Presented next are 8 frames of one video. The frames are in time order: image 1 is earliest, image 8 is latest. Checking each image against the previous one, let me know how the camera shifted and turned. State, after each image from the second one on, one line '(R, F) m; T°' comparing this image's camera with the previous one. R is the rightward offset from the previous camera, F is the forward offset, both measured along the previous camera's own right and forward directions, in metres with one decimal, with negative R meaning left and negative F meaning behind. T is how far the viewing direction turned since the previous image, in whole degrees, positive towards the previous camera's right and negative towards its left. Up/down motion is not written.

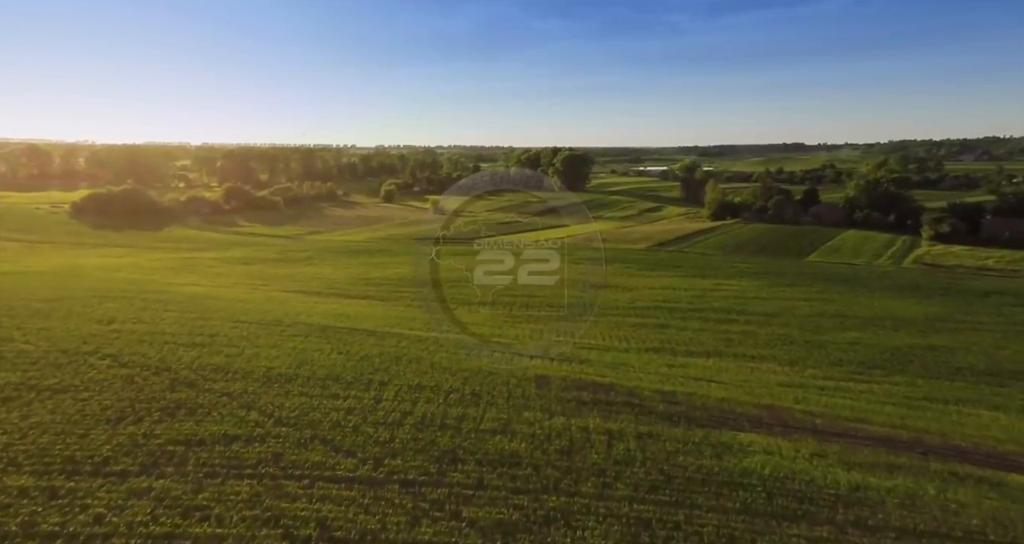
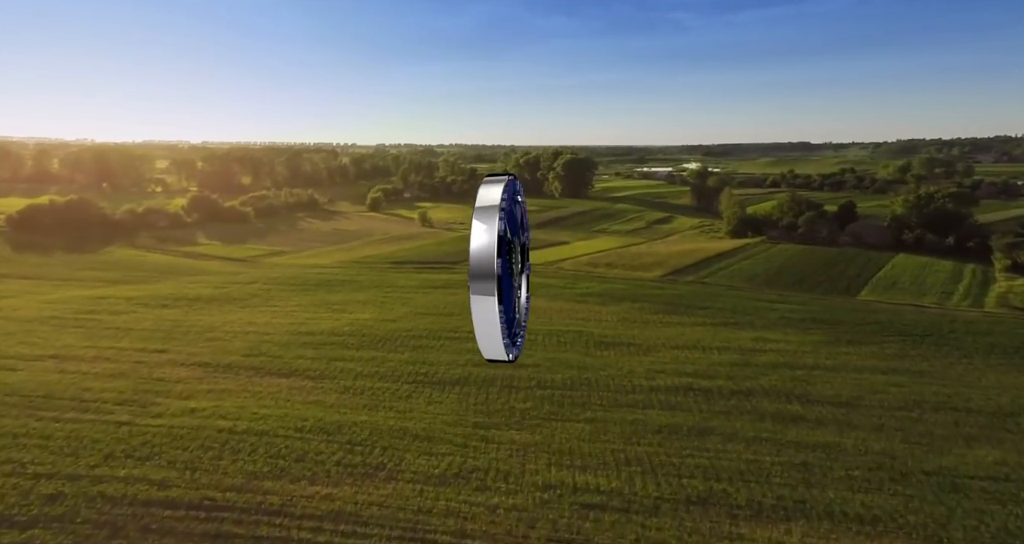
(+0.5, +4.7) m; 0°
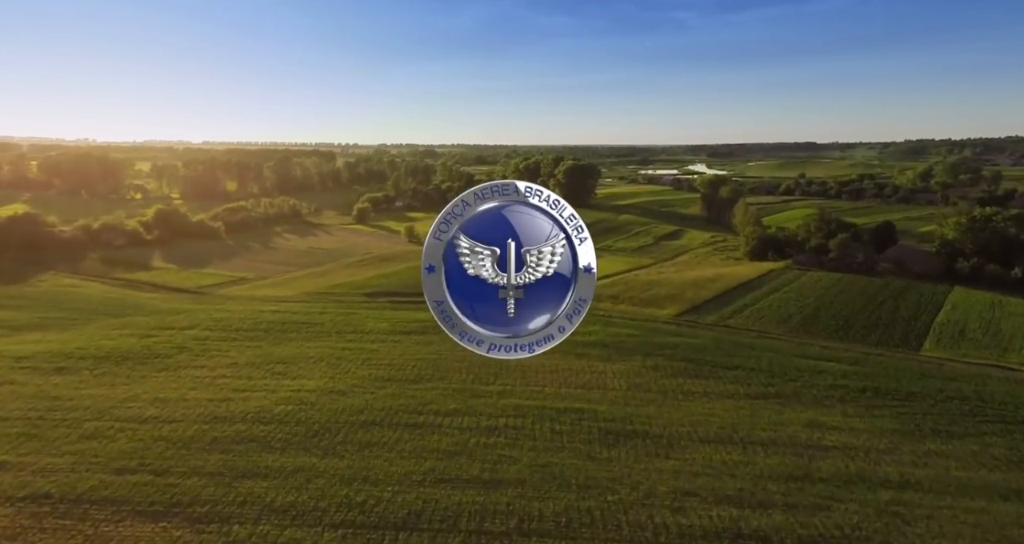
(+0.5, +3.9) m; 0°
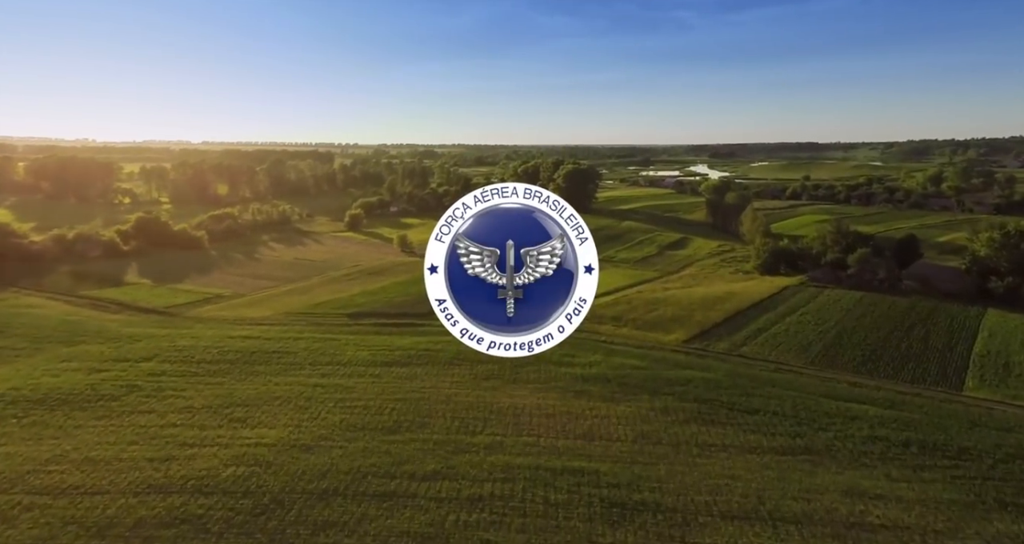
(+0.2, +1.9) m; 0°
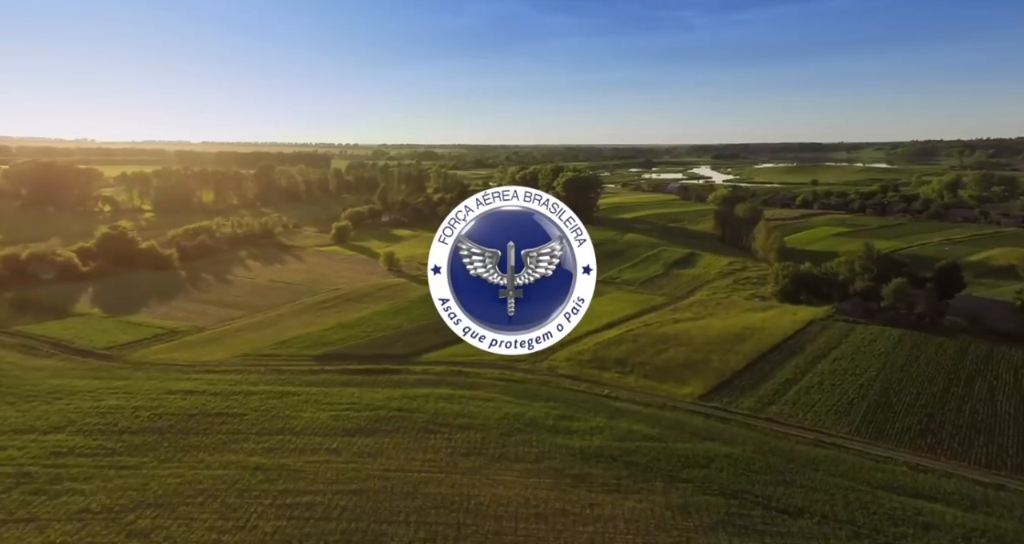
(+0.4, +3.0) m; 0°
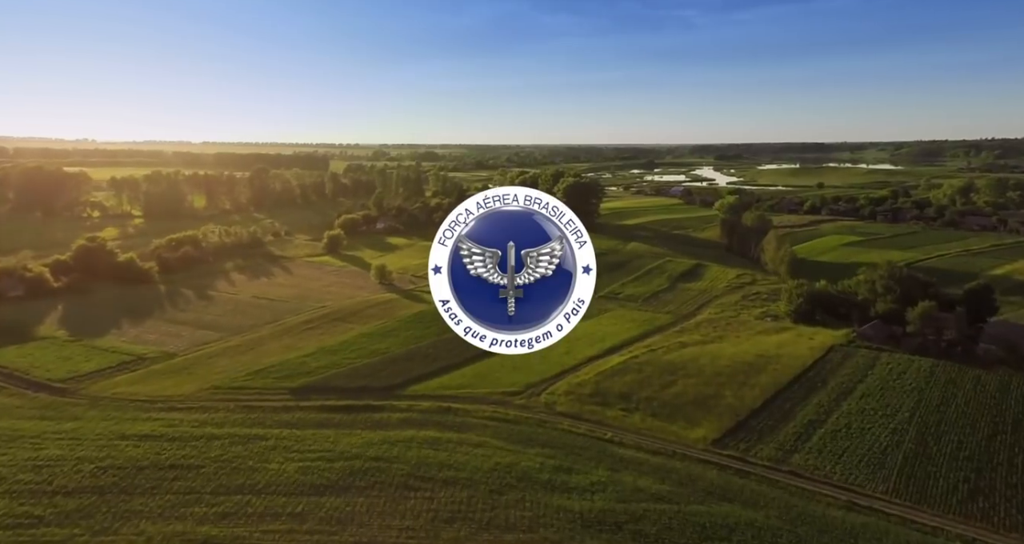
(+0.2, +1.8) m; 0°
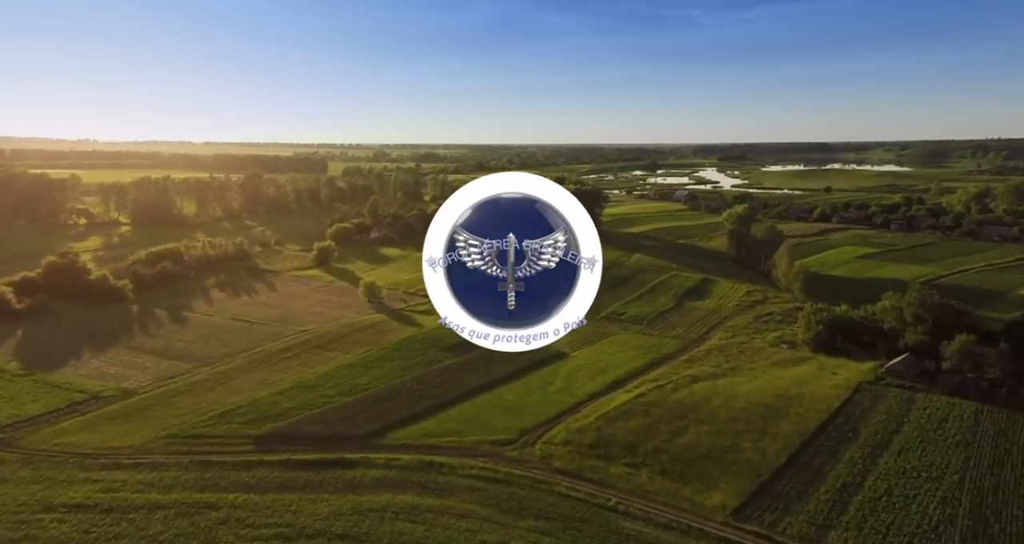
(+0.3, +2.1) m; 0°
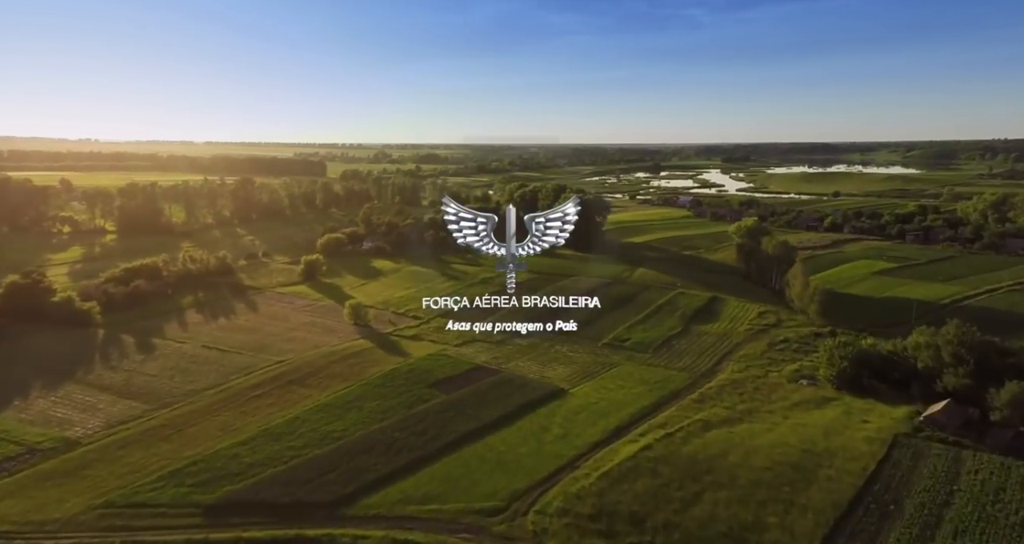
(+0.3, +2.3) m; 0°
